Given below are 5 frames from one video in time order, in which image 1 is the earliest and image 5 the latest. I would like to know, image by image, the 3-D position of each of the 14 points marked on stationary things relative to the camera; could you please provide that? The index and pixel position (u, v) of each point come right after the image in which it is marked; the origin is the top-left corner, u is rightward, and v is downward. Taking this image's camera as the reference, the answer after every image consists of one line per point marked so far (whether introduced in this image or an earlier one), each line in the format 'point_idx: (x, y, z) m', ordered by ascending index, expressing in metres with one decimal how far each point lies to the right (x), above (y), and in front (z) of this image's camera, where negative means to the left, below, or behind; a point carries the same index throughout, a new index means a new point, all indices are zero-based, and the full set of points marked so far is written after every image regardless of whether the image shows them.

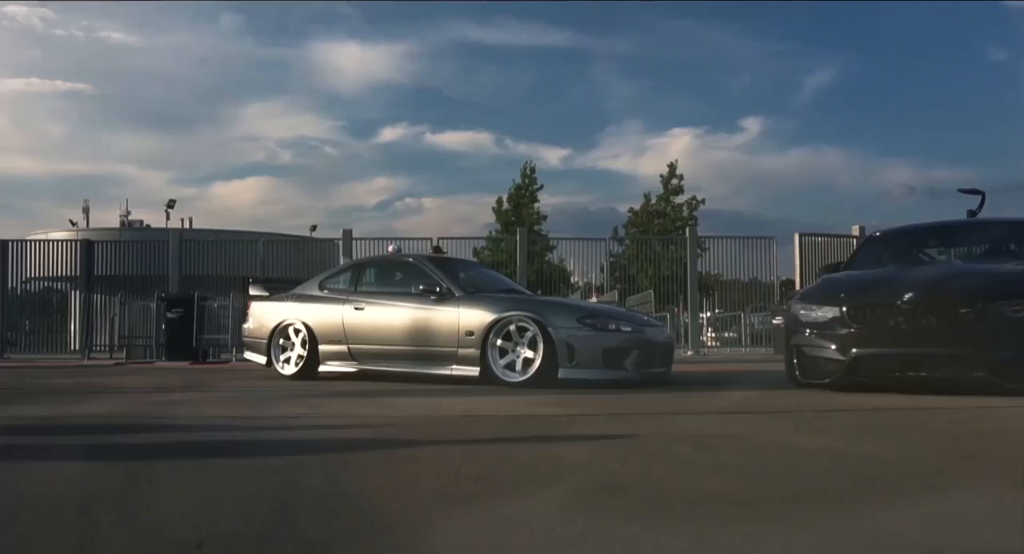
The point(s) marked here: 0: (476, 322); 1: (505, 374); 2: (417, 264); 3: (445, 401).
0: (-0.4, -0.5, +11.6) m
1: (-0.1, -1.0, +11.4) m
2: (-1.1, +0.1, +12.6) m
3: (-0.5, -1.0, +9.0) m
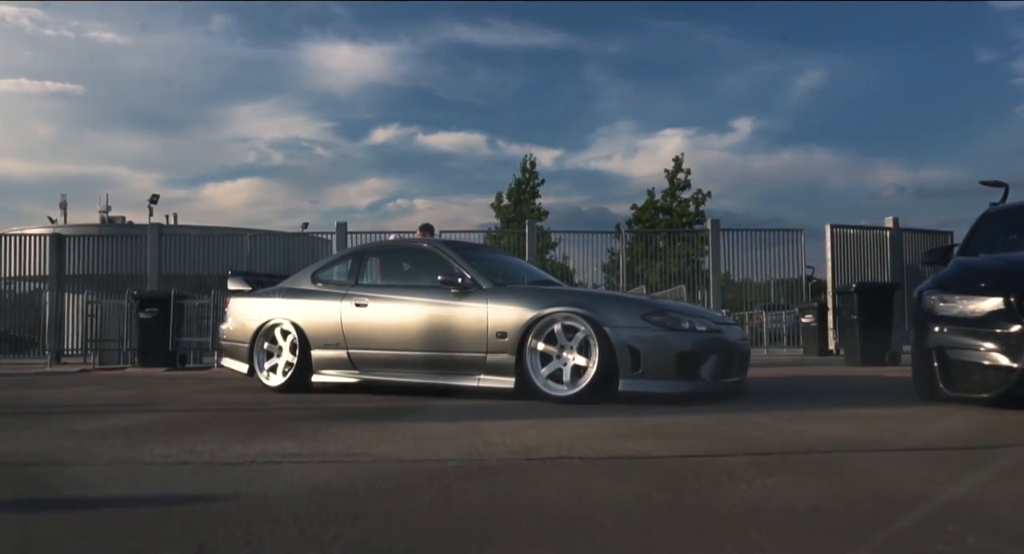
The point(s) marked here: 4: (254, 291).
0: (0.0, -0.4, +9.2) m
1: (+0.3, -0.9, +9.0) m
2: (-0.8, +0.2, +10.2) m
3: (-0.1, -0.9, +6.5) m
4: (-2.6, -0.2, +11.0) m
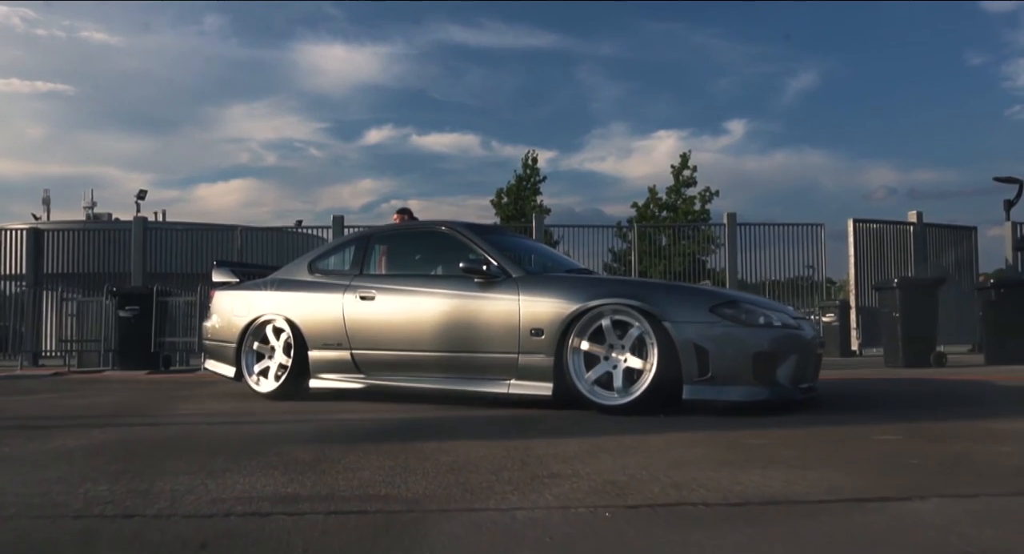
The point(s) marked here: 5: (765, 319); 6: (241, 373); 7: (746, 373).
0: (+0.3, -0.3, +7.7) m
1: (+0.6, -0.8, +7.5) m
2: (-0.5, +0.3, +8.6) m
3: (+0.2, -0.8, +5.0) m
4: (-2.4, -0.1, +9.5) m
5: (+1.7, -0.3, +7.4) m
6: (-2.3, -0.8, +9.1) m
7: (+1.6, -0.6, +7.2) m
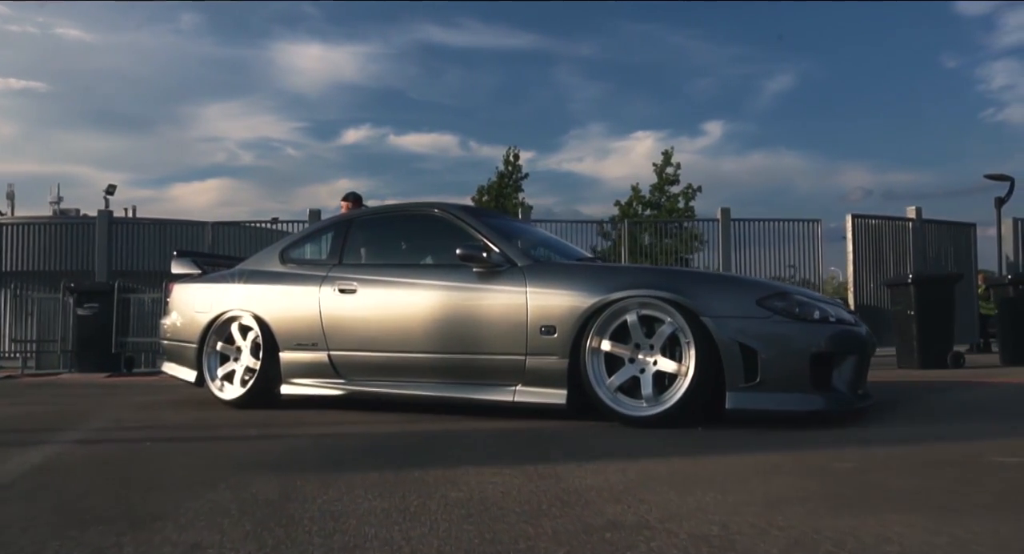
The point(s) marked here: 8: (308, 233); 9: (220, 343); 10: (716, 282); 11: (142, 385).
0: (+0.3, -0.2, +6.5) m
1: (+0.6, -0.7, +6.4) m
2: (-0.5, +0.4, +7.5) m
3: (+0.3, -0.7, +3.9) m
4: (-2.4, 0.0, +8.3) m
5: (+1.8, -0.2, +6.3) m
6: (-2.3, -0.7, +7.8) m
7: (+1.6, -0.6, +6.1) m
8: (-1.5, +0.3, +7.9) m
9: (-2.1, -0.5, +7.8) m
10: (+1.2, 0.0, +6.3) m
11: (-3.6, -1.1, +10.5) m
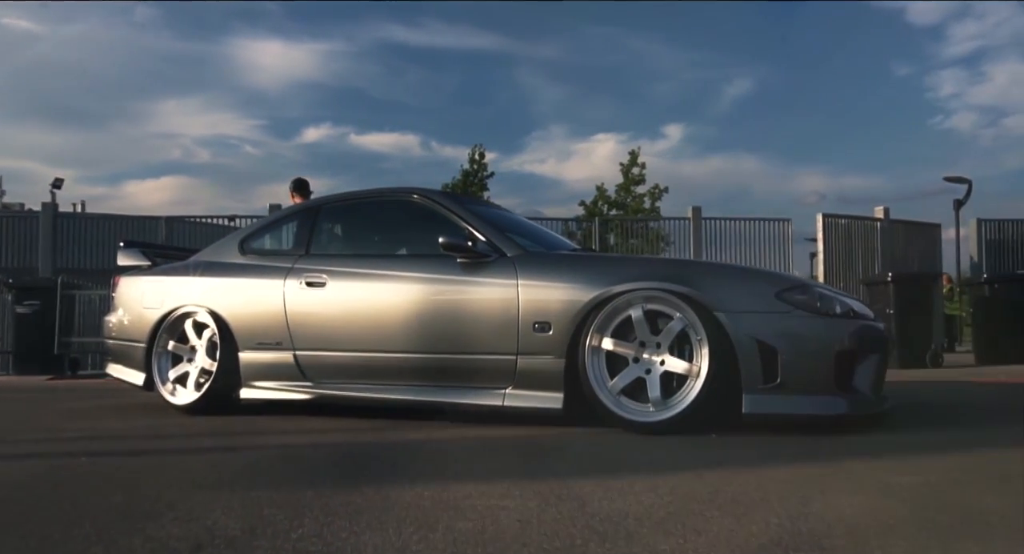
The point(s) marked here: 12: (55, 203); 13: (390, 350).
0: (+0.3, -0.1, +5.8) m
1: (+0.6, -0.7, +5.7) m
2: (-0.6, +0.5, +6.8) m
3: (+0.3, -0.7, +3.2) m
4: (-2.5, +0.1, +7.5) m
5: (+1.7, -0.2, +5.7) m
6: (-2.4, -0.7, +7.1) m
7: (+1.6, -0.5, +5.5) m
8: (-1.6, +0.4, +7.1) m
9: (-2.2, -0.4, +7.1) m
10: (+1.1, 0.0, +5.7) m
11: (-3.8, -1.0, +9.7) m
12: (-6.7, +1.1, +15.8) m
13: (-0.7, -0.4, +6.3) m
